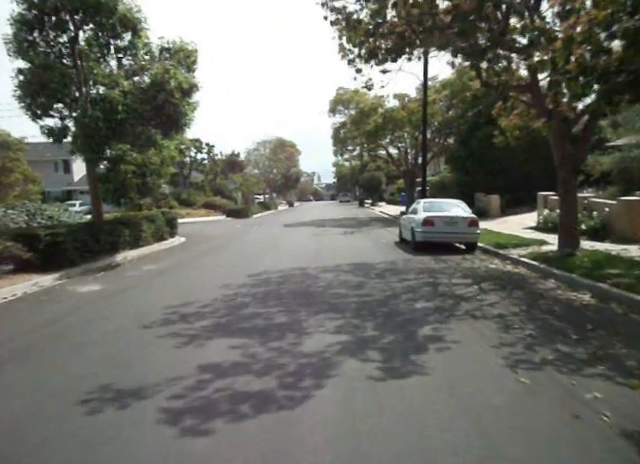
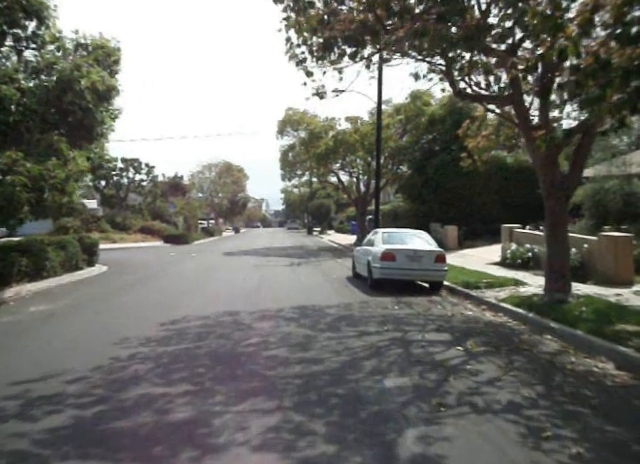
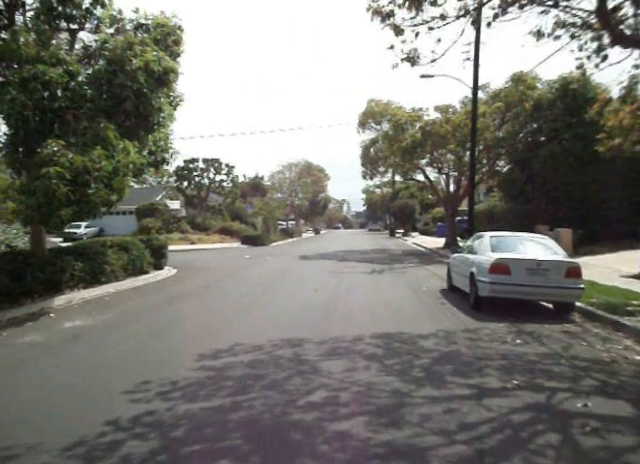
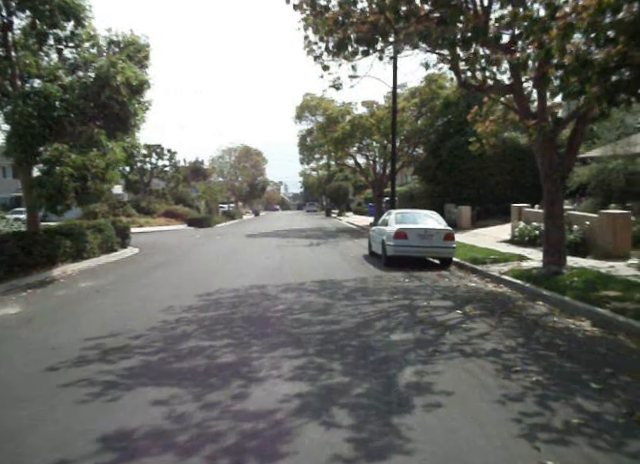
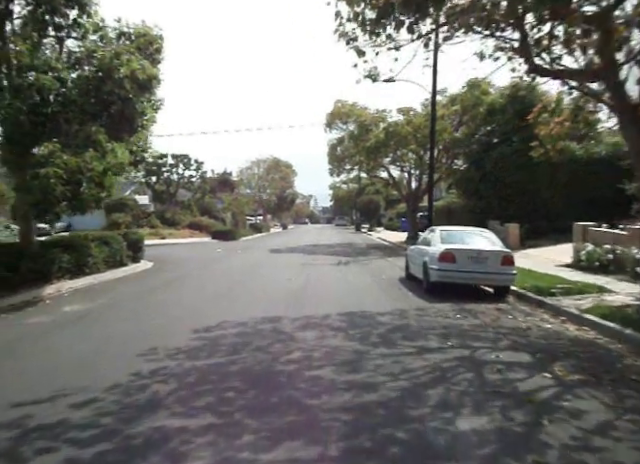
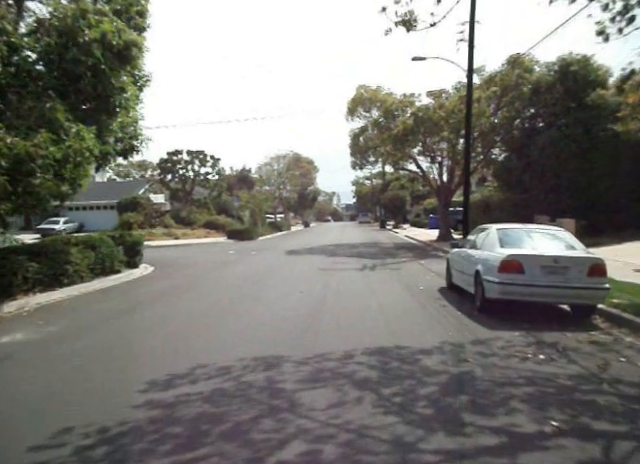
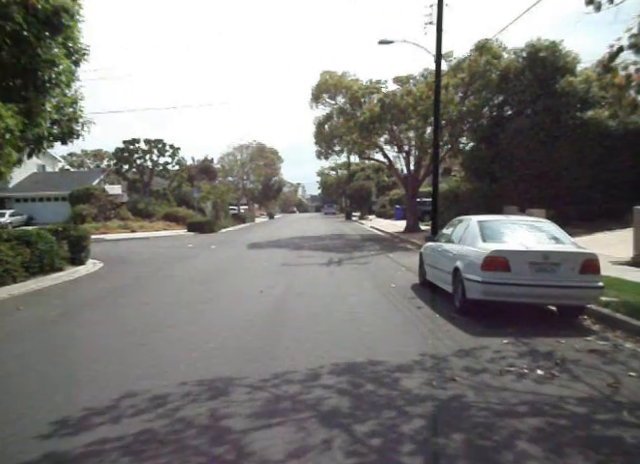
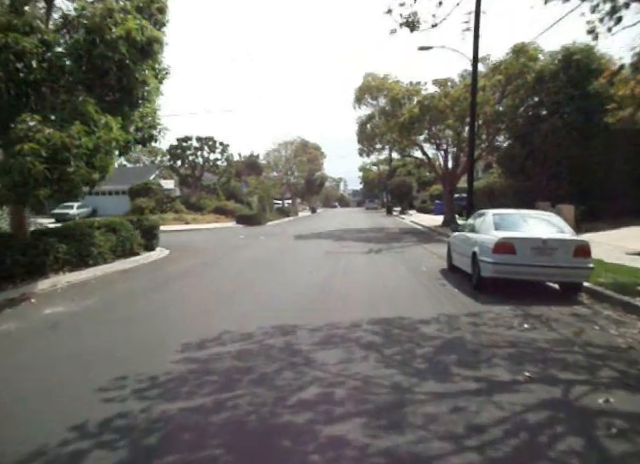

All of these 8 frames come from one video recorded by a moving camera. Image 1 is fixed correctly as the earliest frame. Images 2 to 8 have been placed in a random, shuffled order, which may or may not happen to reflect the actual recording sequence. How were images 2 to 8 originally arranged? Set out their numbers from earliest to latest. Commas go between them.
4, 2, 5, 3, 8, 6, 7
